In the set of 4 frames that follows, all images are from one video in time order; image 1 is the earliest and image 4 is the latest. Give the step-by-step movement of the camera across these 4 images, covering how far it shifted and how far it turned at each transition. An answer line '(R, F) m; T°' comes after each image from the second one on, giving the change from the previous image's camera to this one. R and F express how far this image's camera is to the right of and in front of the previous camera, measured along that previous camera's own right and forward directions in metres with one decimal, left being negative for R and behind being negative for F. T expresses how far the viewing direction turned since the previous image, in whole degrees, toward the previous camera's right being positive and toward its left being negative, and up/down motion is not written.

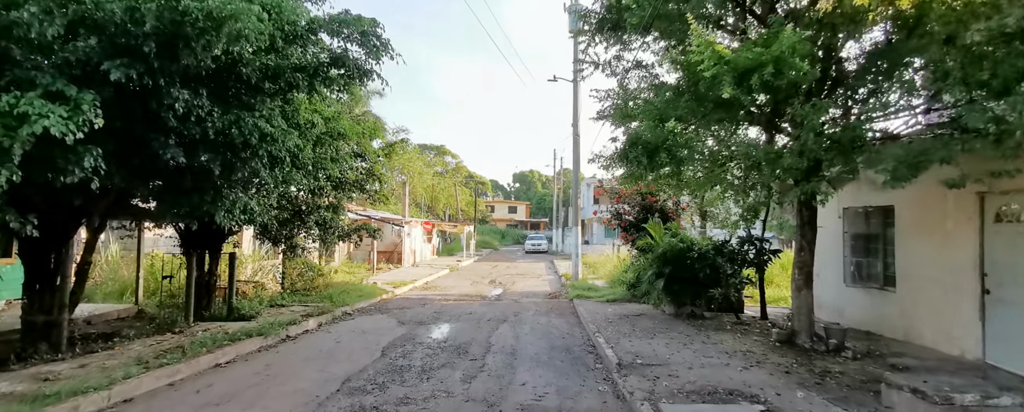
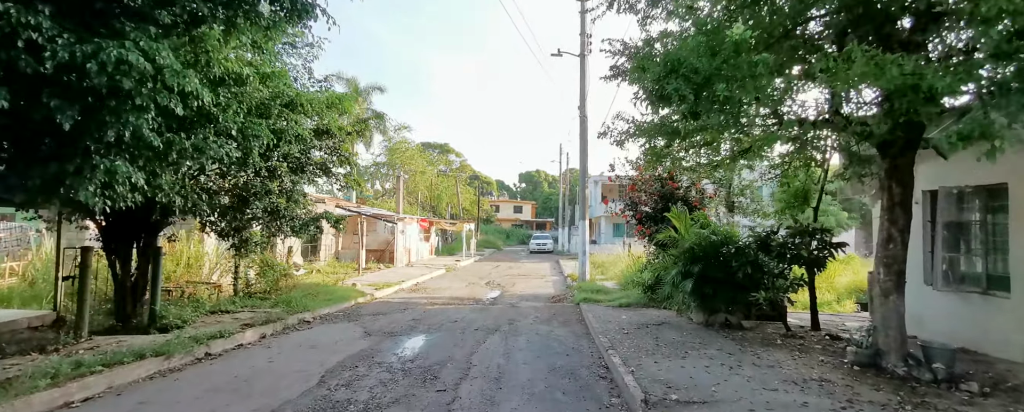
(+0.2, +1.9) m; -1°
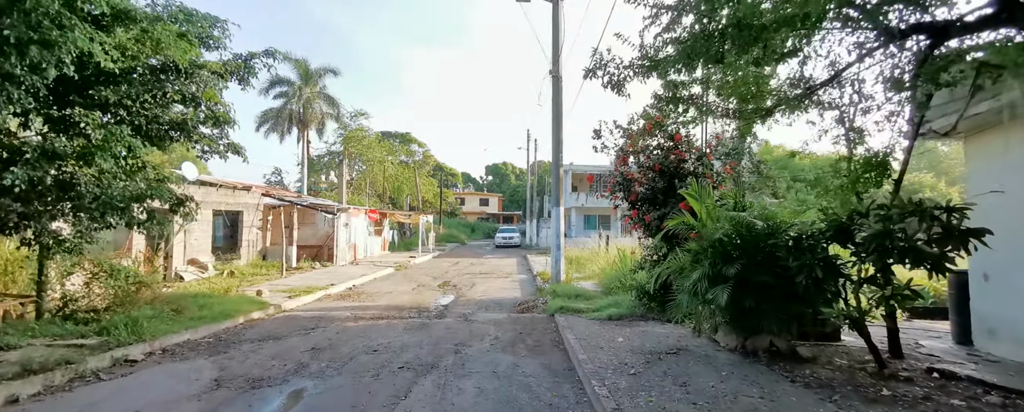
(+0.3, +2.9) m; +4°
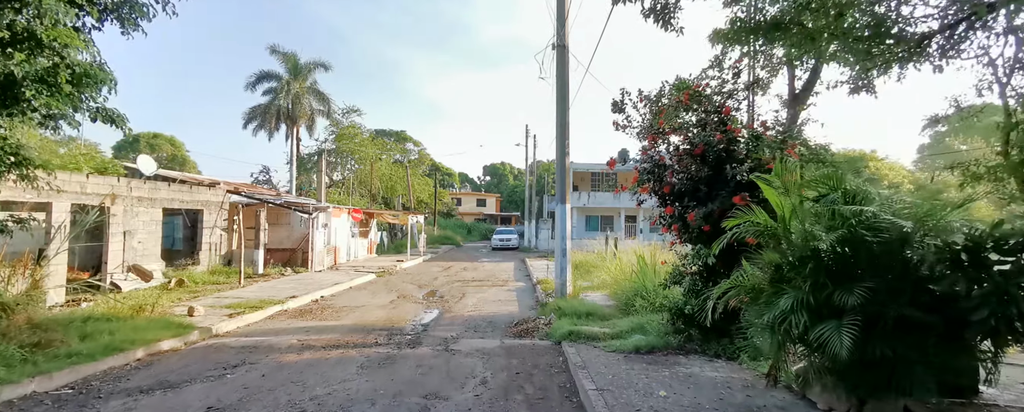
(+0.1, +2.0) m; 0°
